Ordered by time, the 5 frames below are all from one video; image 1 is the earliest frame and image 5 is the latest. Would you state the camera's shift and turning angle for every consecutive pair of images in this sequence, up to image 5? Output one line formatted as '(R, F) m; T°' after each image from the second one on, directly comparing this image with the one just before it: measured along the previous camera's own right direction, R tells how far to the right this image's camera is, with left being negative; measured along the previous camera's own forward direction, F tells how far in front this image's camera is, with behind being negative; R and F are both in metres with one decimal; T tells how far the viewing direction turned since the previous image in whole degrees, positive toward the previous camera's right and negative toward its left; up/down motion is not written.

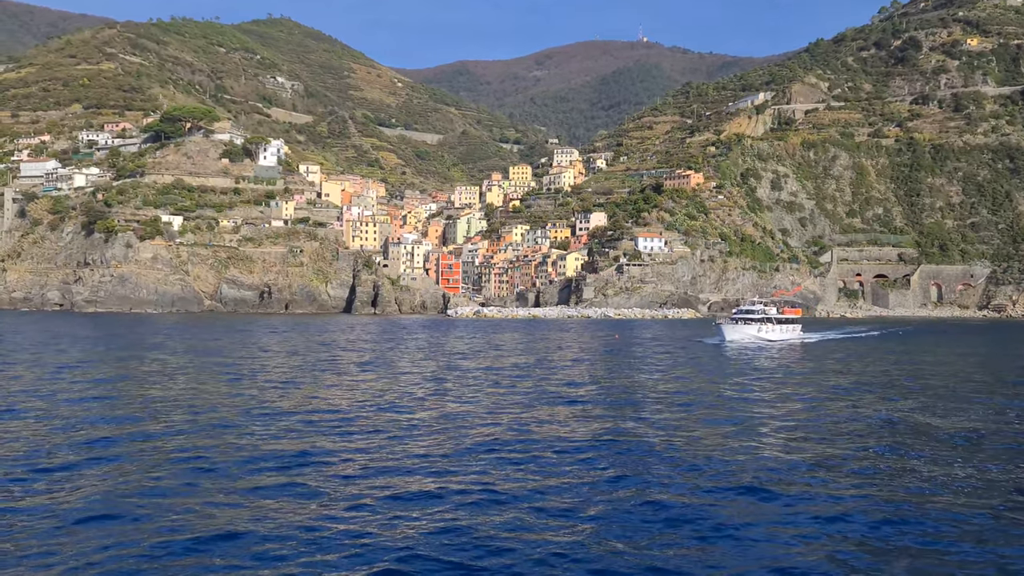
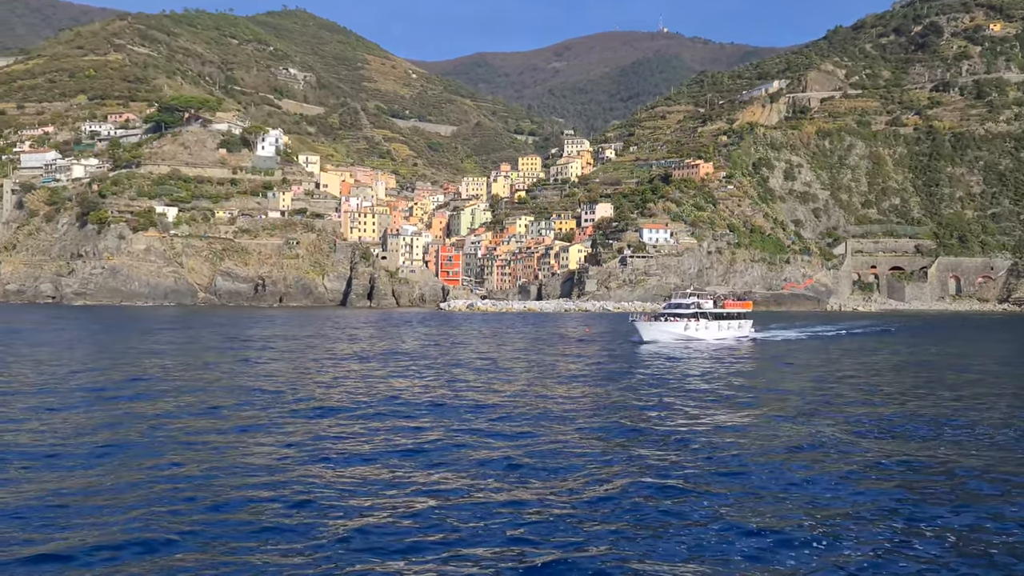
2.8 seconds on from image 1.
(+2.3, +2.4) m; -1°
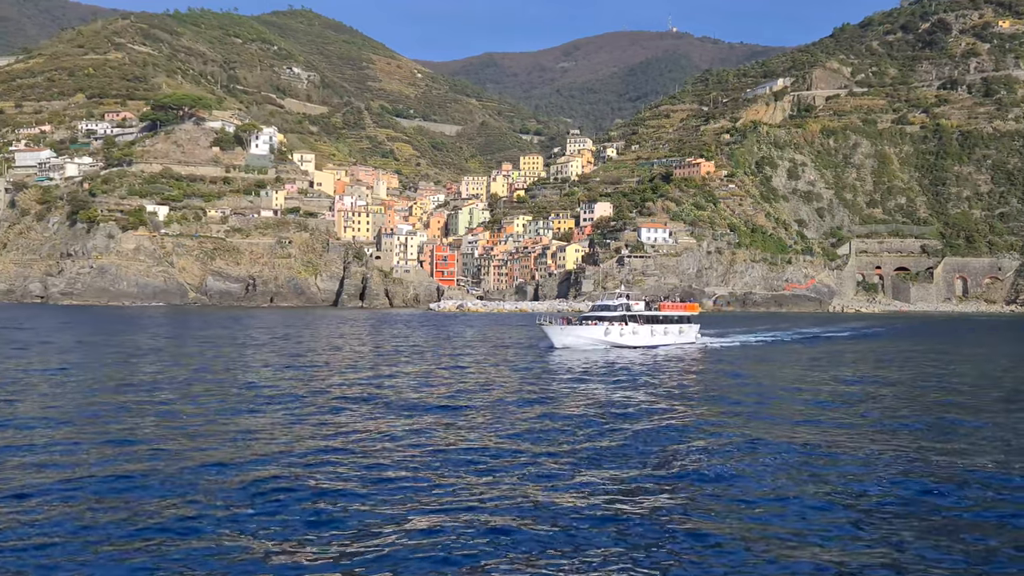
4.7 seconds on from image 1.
(+1.6, +1.6) m; -1°
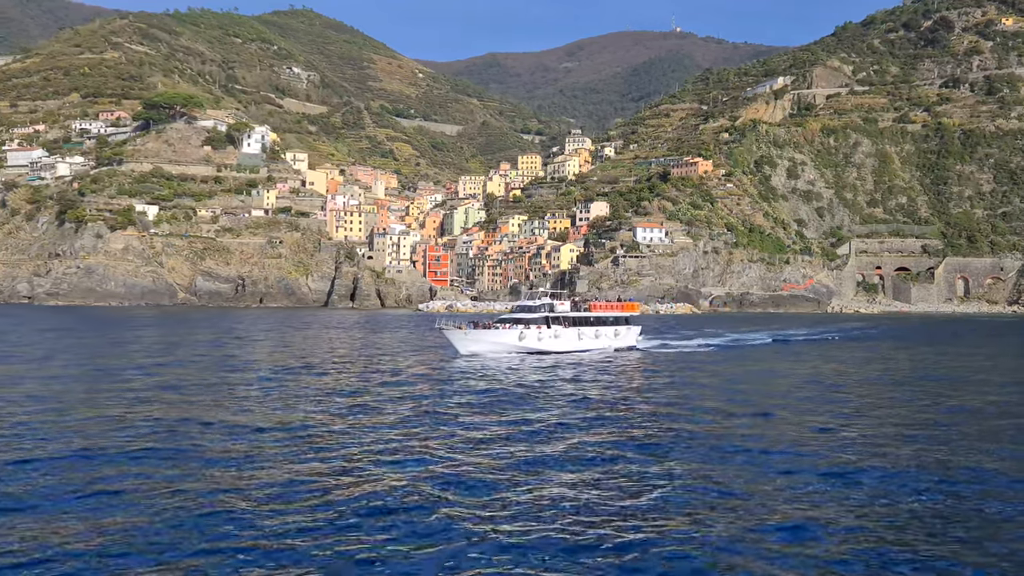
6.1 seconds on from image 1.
(+1.2, +1.2) m; 0°
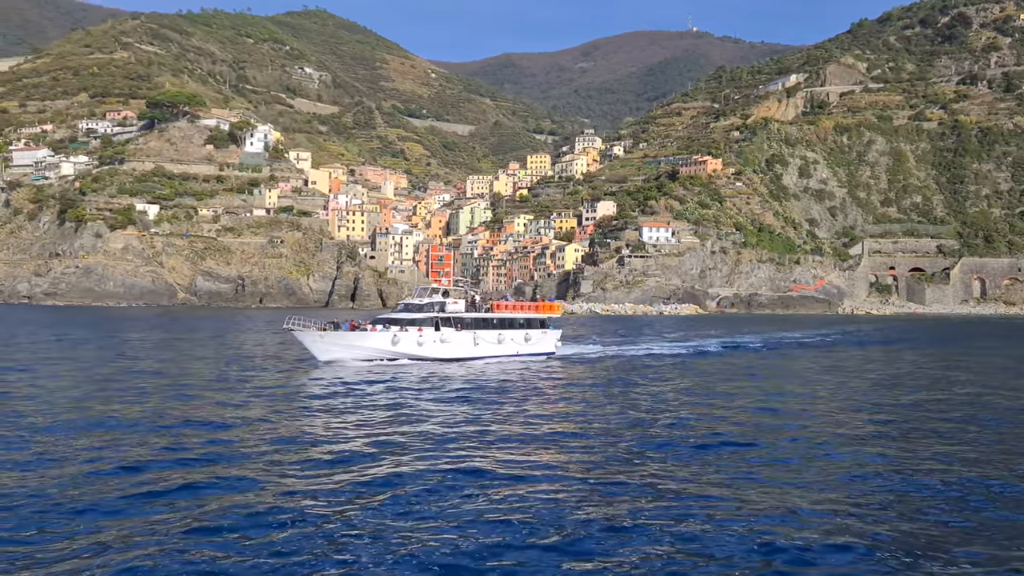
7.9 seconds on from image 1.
(+1.4, +1.5) m; -1°
